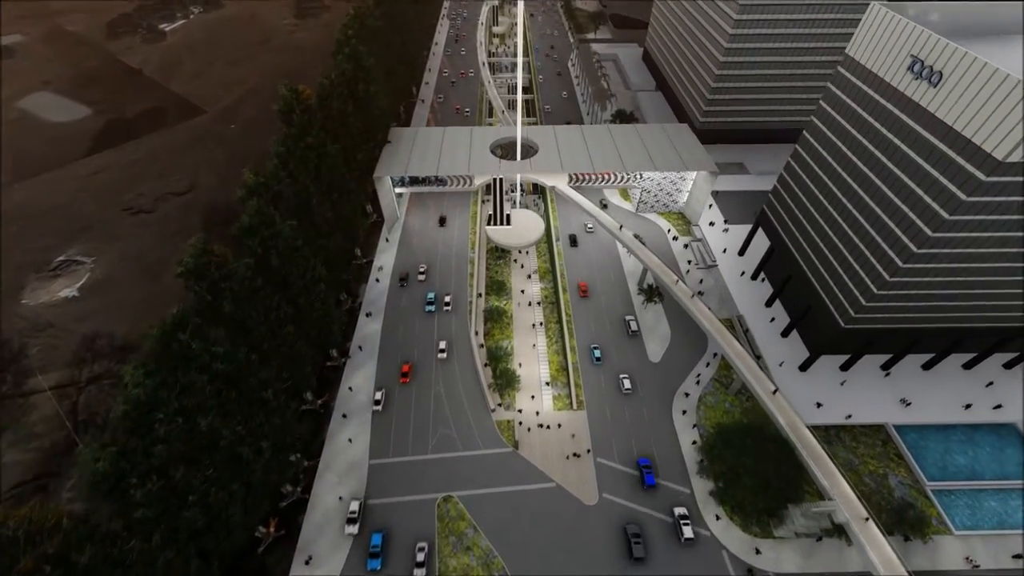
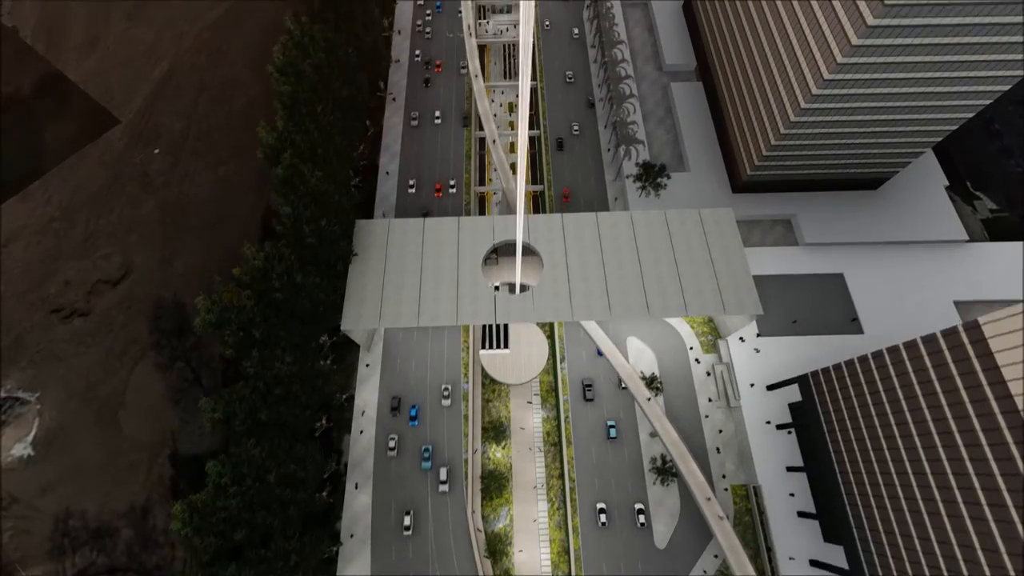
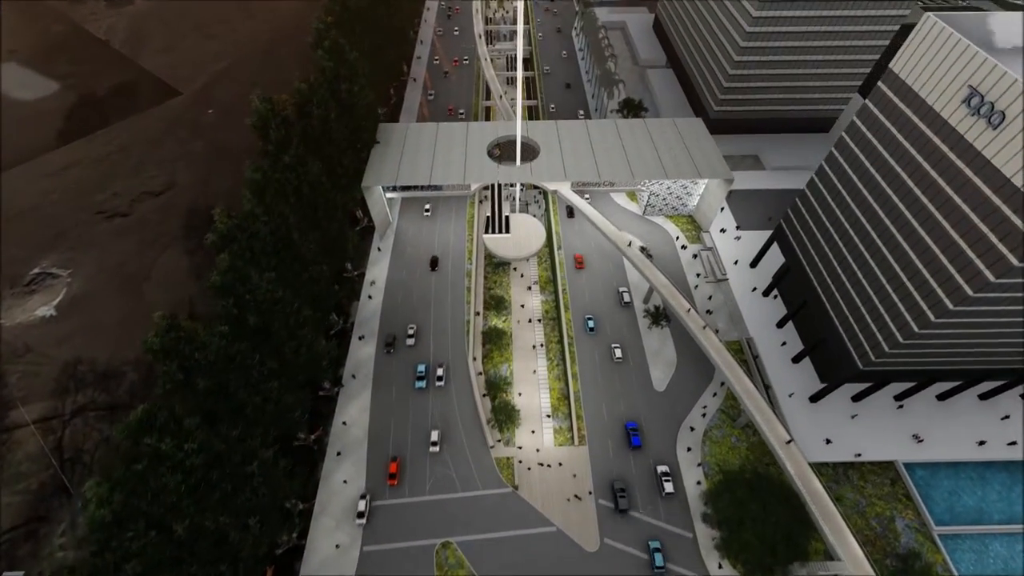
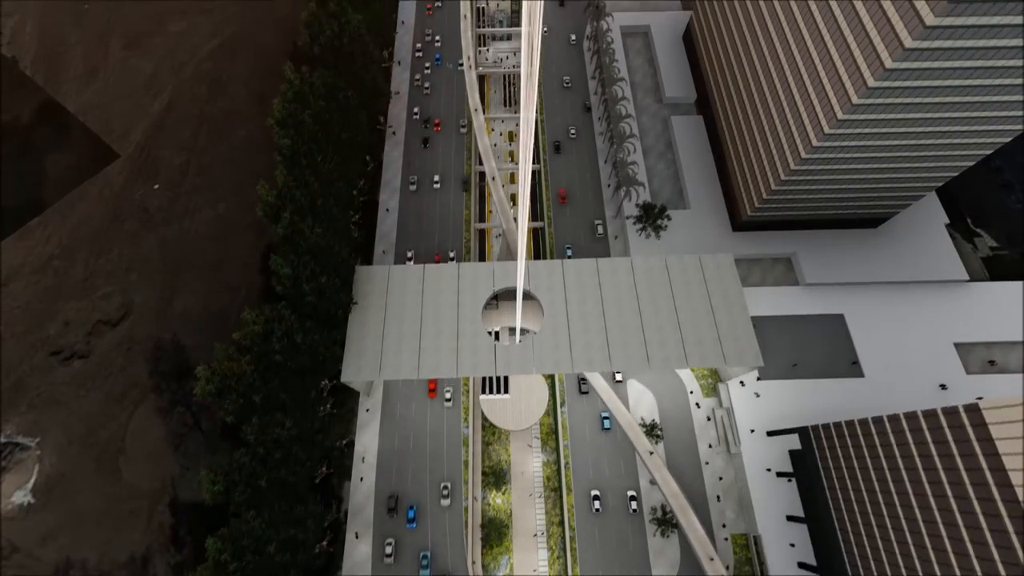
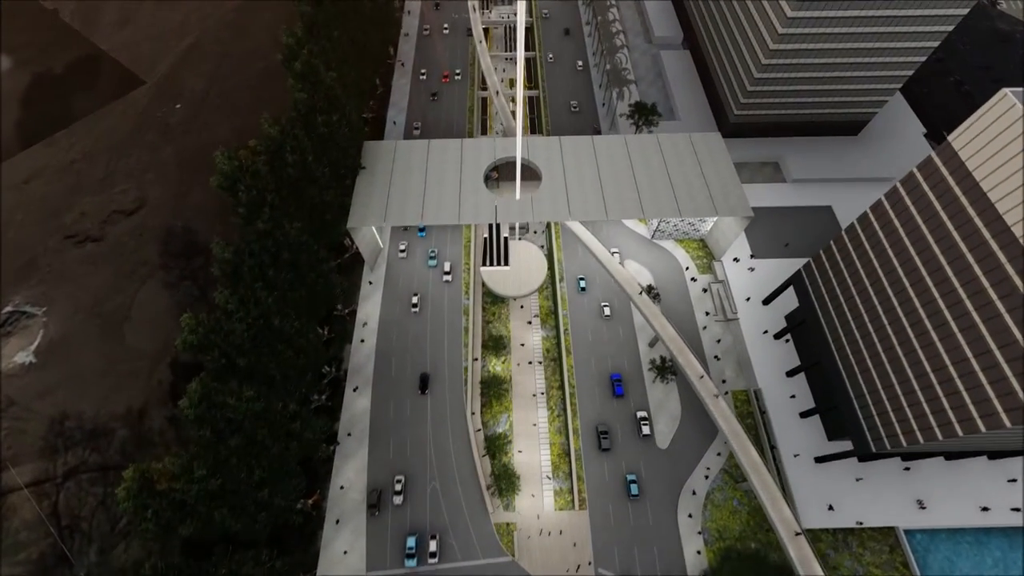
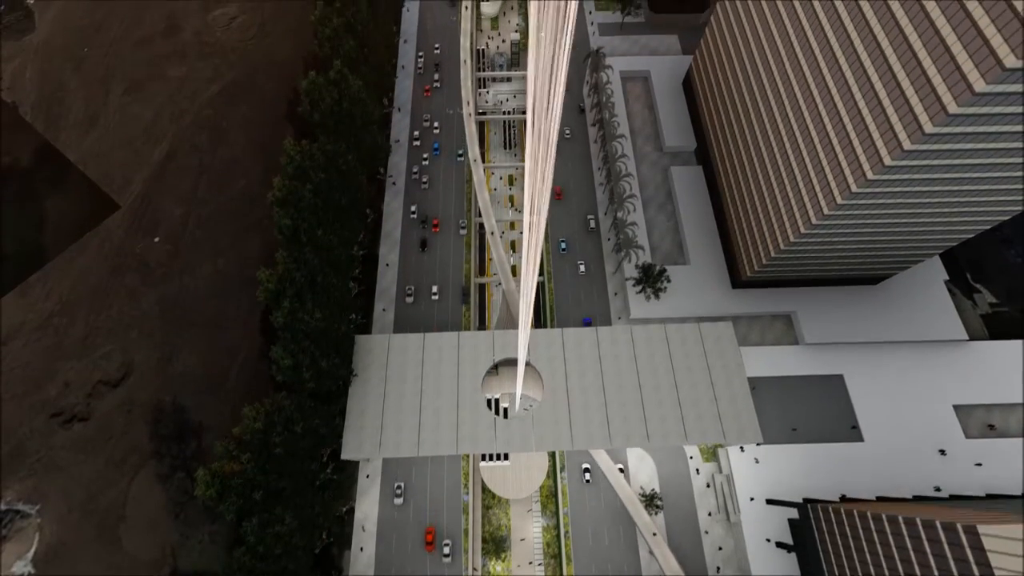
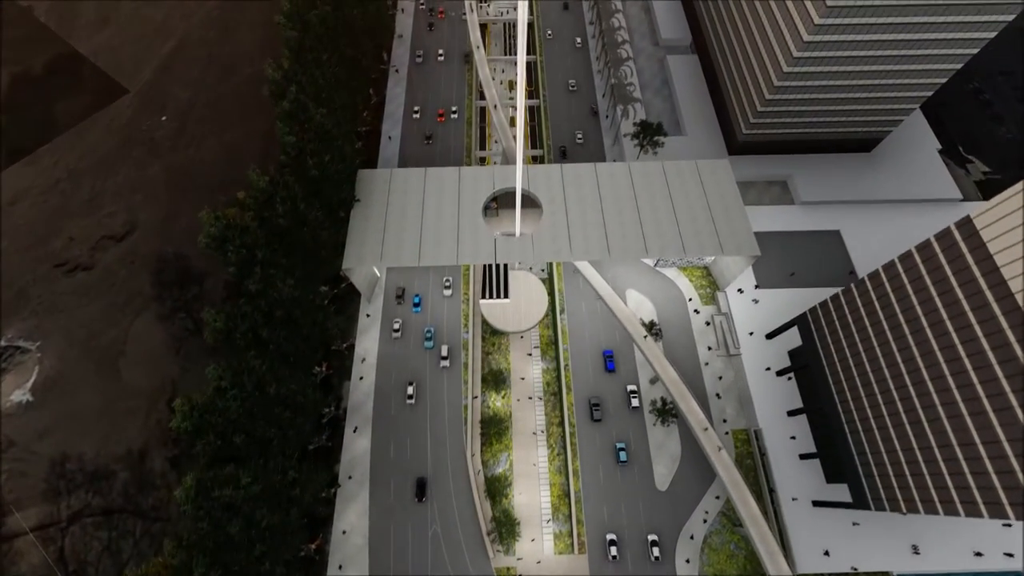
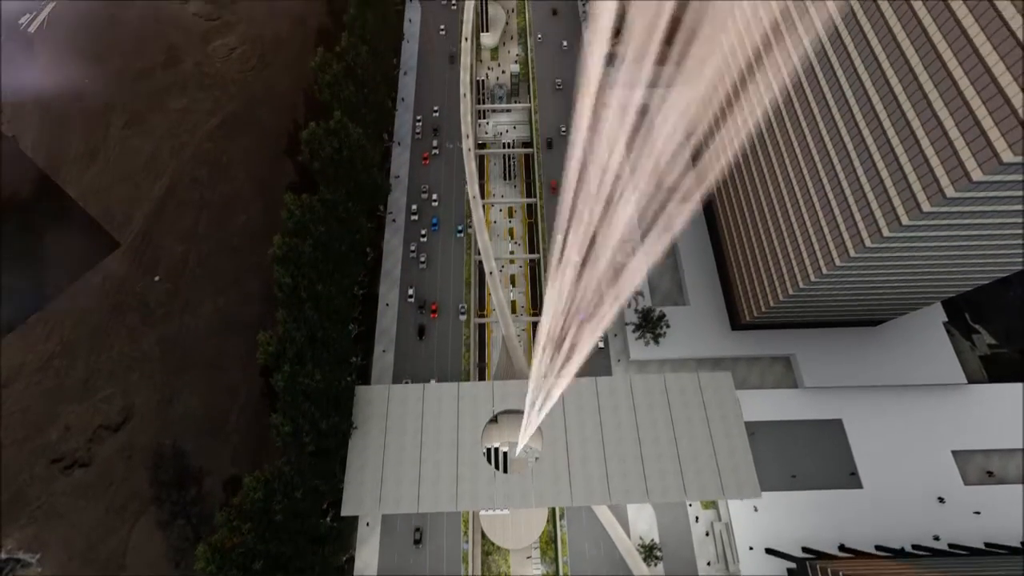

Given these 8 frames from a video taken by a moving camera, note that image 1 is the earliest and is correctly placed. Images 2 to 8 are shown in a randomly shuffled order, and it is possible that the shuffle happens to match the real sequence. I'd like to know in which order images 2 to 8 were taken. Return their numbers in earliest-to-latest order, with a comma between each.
3, 5, 7, 2, 4, 6, 8
